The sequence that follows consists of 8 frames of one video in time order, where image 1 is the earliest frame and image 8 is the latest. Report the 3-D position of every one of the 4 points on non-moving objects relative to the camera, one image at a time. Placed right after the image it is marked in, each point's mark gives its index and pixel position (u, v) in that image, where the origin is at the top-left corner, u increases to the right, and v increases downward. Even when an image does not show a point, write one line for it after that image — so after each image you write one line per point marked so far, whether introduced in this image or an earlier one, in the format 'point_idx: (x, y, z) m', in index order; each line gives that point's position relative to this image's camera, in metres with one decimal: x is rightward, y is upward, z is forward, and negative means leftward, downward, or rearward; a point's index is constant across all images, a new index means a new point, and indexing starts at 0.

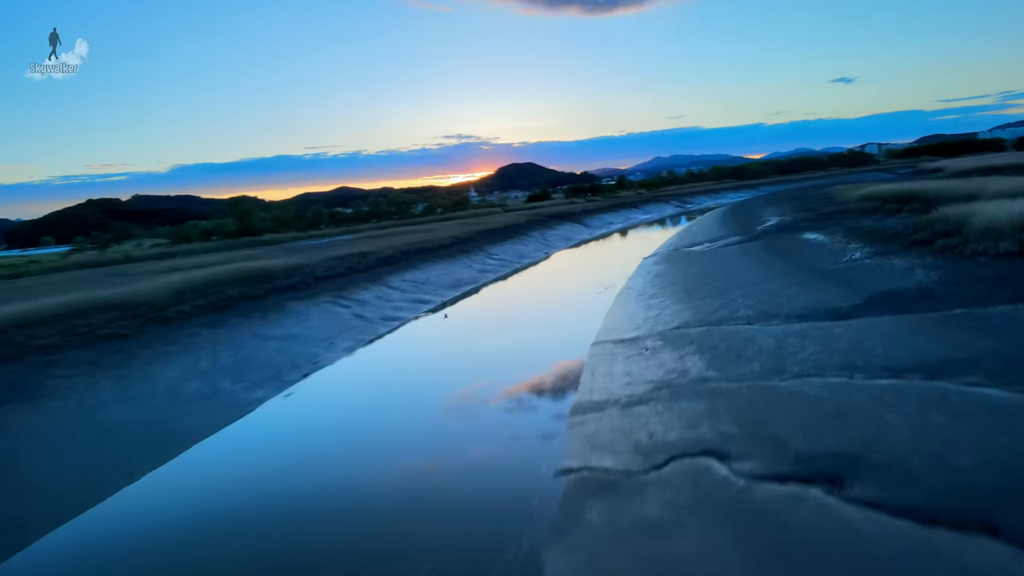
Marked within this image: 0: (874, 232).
0: (+7.1, +1.1, +14.9) m
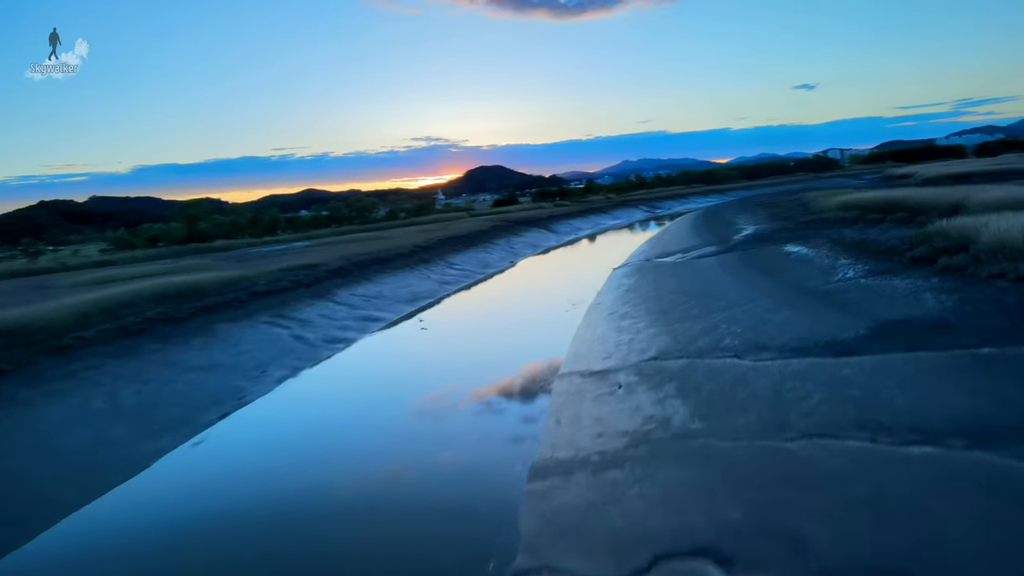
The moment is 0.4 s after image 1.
0: (+6.3, +0.8, +13.7) m
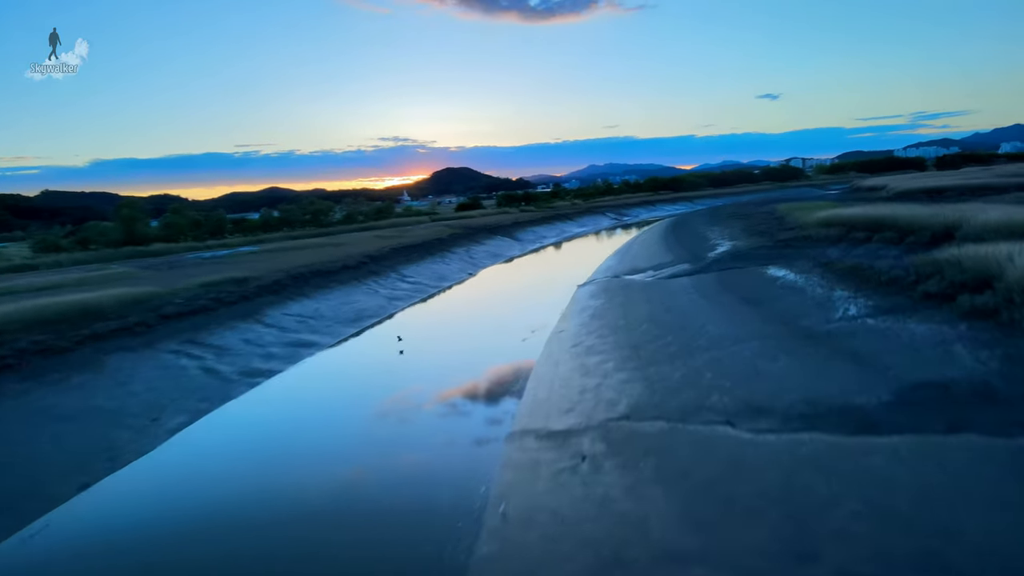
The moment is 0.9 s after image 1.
0: (+5.5, +0.3, +12.2) m
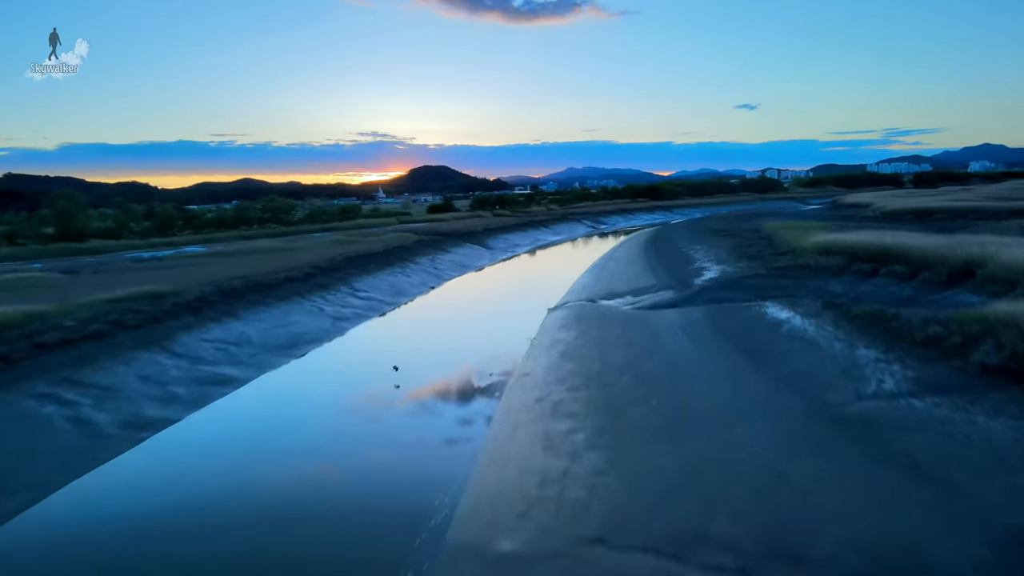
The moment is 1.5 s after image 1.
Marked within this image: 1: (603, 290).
0: (+4.9, -0.4, +10.2) m
1: (+2.4, 0.0, +19.3) m
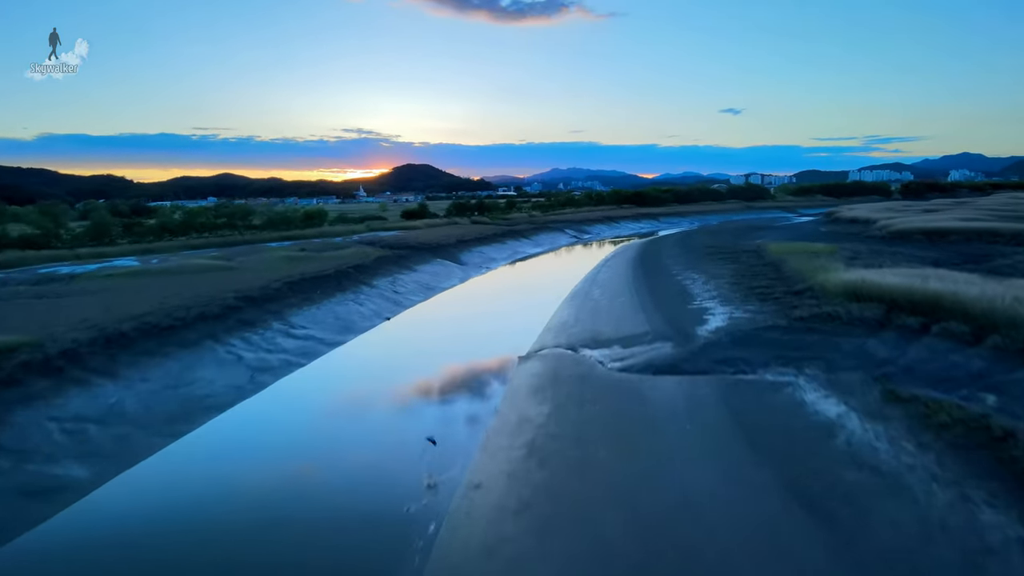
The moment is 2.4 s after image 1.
0: (+4.3, -1.4, +7.0) m
1: (+1.6, -1.0, +16.1) m
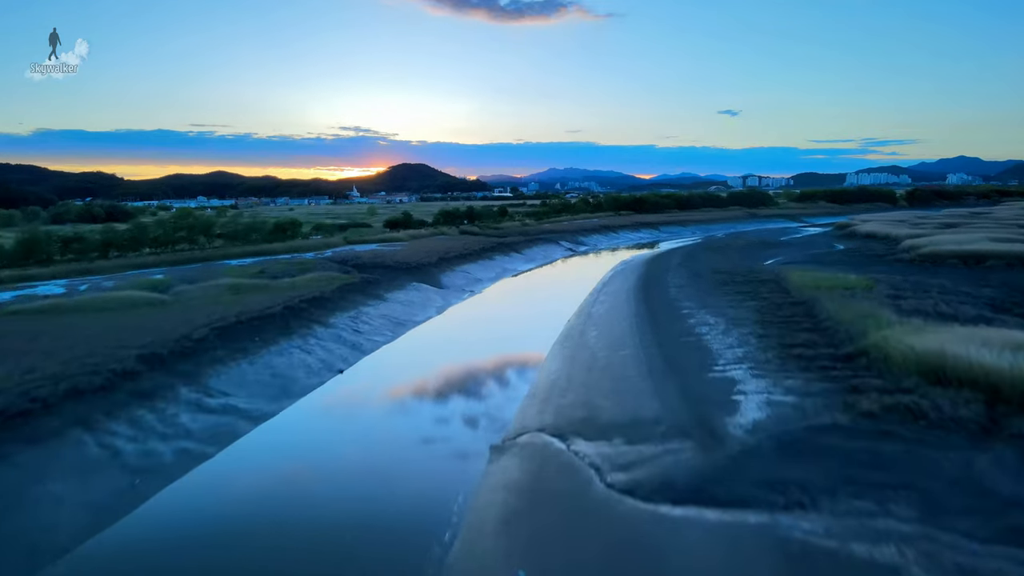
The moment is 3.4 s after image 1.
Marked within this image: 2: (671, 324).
0: (+3.9, -2.6, +3.4) m
1: (+1.1, -2.1, +12.5) m
2: (+4.0, -0.8, +18.7) m
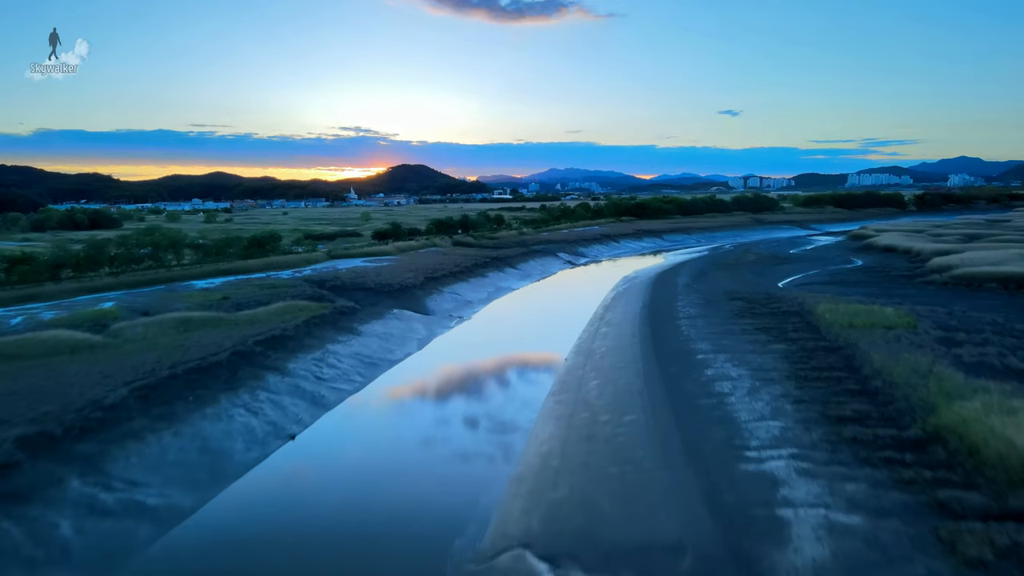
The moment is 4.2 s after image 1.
0: (+3.6, -3.5, +0.6) m
1: (+0.8, -3.0, +9.7) m
2: (+3.7, -1.8, +15.9) m
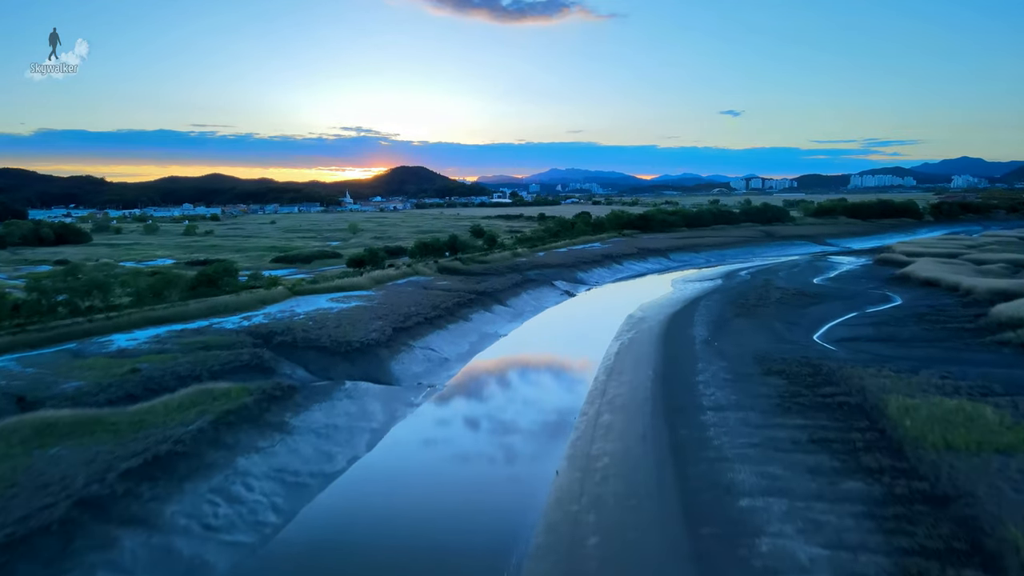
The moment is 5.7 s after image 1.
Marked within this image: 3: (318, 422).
0: (+3.0, -5.4, -4.5) m
1: (+0.3, -4.9, +4.6) m
2: (+3.2, -3.7, +10.8) m
3: (-4.7, -3.1, +18.3) m
